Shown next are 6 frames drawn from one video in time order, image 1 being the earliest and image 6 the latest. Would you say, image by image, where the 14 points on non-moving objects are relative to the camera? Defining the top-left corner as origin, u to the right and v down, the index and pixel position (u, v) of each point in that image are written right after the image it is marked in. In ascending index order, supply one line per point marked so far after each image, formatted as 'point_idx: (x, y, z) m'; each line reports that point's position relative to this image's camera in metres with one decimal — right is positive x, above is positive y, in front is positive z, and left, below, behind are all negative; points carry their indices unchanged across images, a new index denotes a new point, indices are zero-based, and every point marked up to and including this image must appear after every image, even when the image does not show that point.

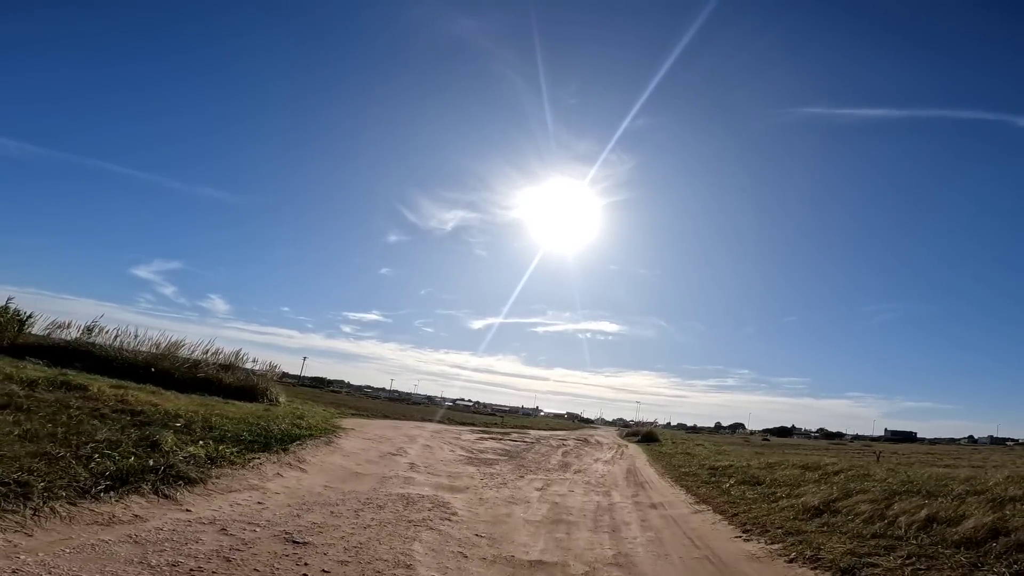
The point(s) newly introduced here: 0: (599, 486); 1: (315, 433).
0: (+2.9, -6.8, +18.8) m
1: (-7.0, -5.2, +19.8) m
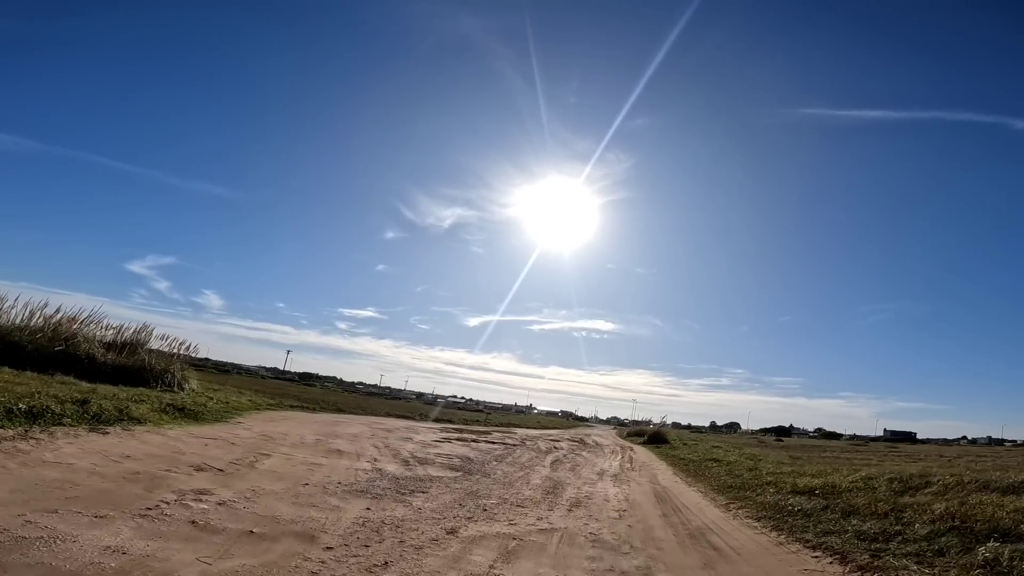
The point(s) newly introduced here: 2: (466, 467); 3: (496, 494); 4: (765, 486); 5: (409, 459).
0: (+1.7, -4.1, +8.6) m
1: (-8.2, -2.4, +9.5) m
2: (-1.5, -5.9, +18.2) m
3: (-0.4, -4.8, +13.0) m
4: (+7.6, -5.9, +16.3) m
5: (-3.5, -5.7, +18.7) m
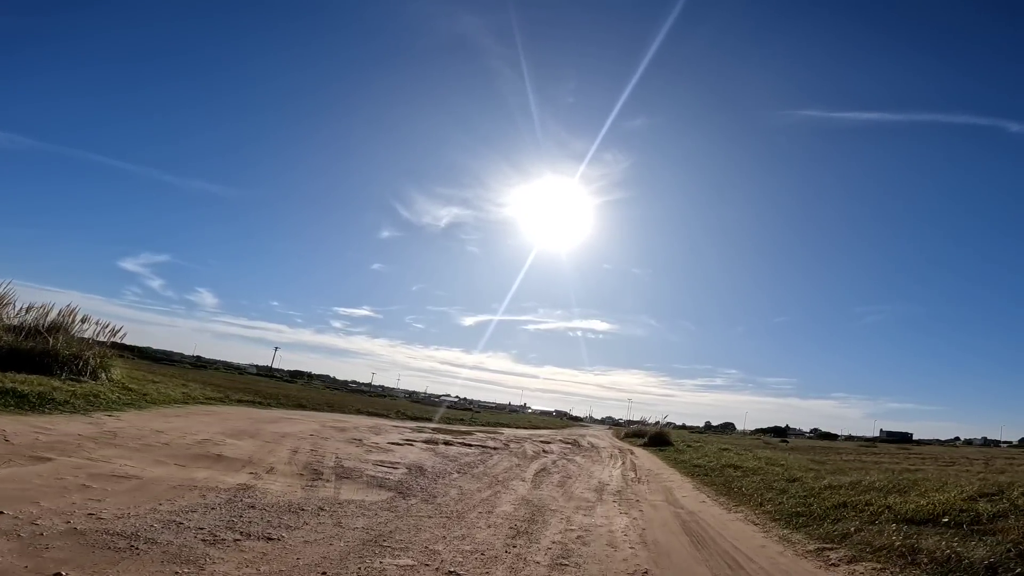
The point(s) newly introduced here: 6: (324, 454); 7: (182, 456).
0: (+0.9, -2.7, +3.1) m
1: (-9.0, -1.0, +4.0) m
2: (-2.4, -4.4, +12.7) m
3: (-1.2, -3.4, +7.5) m
4: (+6.7, -4.6, +11.0) m
5: (-4.3, -4.3, +13.2) m
6: (-5.3, -4.7, +15.6) m
7: (-6.7, -3.5, +11.3) m
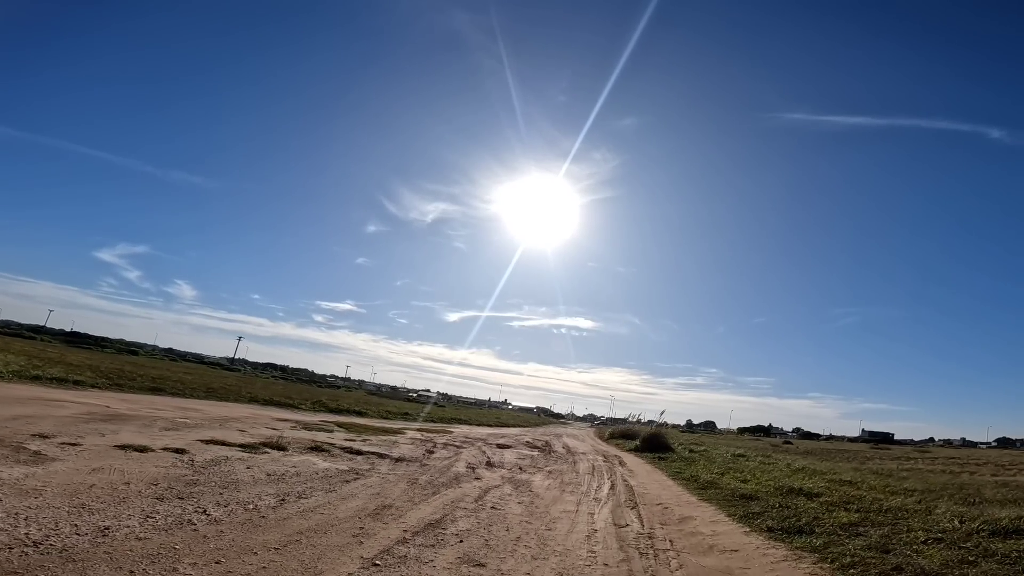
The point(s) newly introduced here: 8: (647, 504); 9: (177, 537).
0: (-0.9, +0.2, -8.4) m
1: (-10.8, +2.0, -7.8) m
2: (-4.5, -1.5, +1.1) m
3: (-3.1, -0.5, -4.0) m
4: (+4.7, -1.8, -0.4) m
5: (-6.4, -1.3, +1.6) m
6: (-7.5, -1.7, +3.9) m
7: (-8.8, -0.5, -0.4) m
8: (+3.7, -5.4, +13.7) m
9: (-3.2, -2.7, +5.8) m
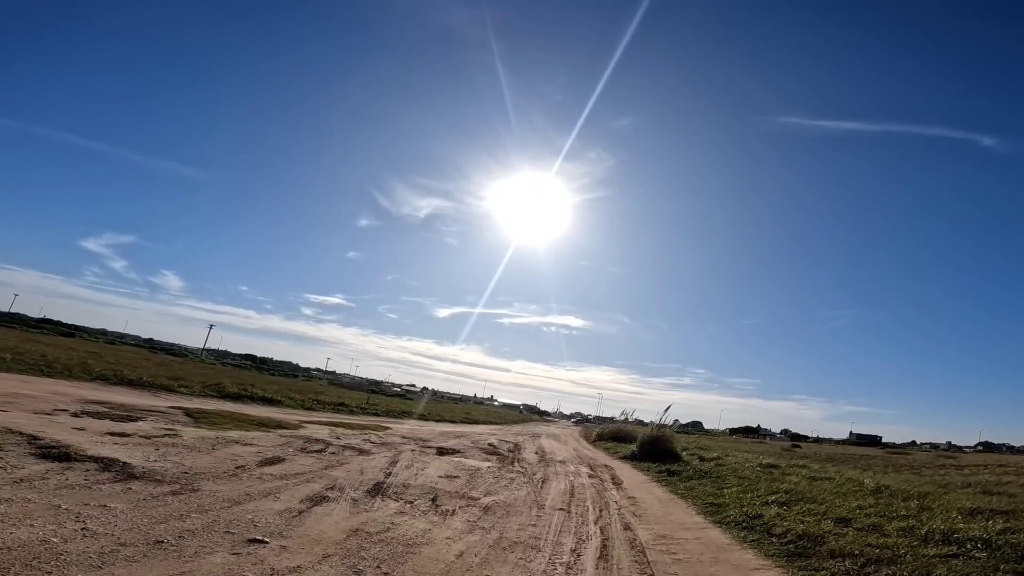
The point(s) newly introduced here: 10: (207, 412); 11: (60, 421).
0: (-2.1, +2.5, -17.6) m
1: (-12.0, +4.5, -17.2) m
2: (-5.9, +0.9, -8.2) m
3: (-4.4, +1.8, -13.3) m
4: (+3.3, +0.5, -9.5) m
5: (-7.9, +1.1, -7.7) m
6: (-9.0, +0.8, -5.4) m
7: (-10.1, +2.0, -9.8) m
8: (+2.0, -3.1, +4.6) m
9: (-4.7, -0.3, -3.4) m
10: (-10.5, -4.3, +18.7) m
11: (-9.4, -2.9, +11.5) m
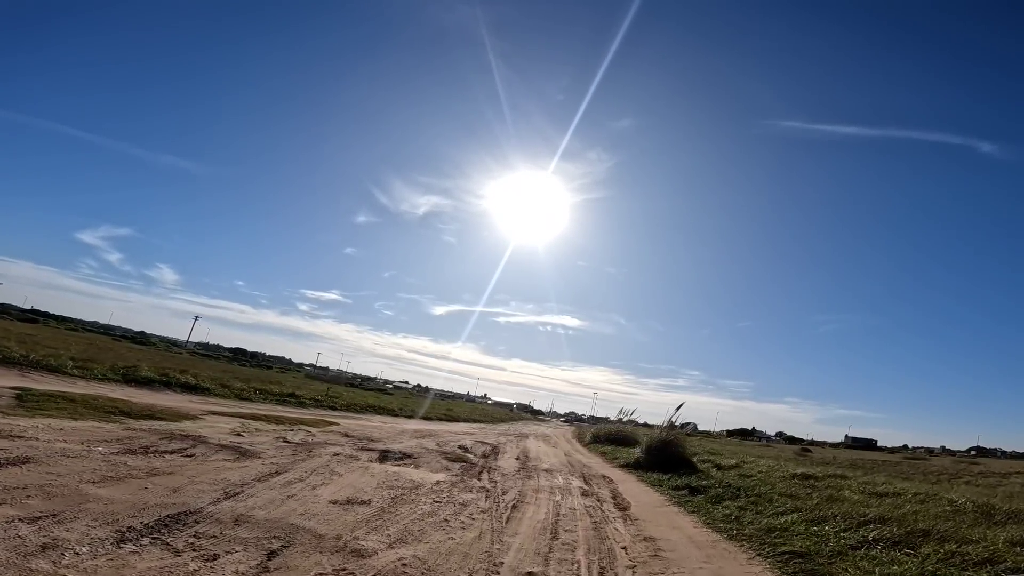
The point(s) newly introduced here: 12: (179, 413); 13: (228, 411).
0: (-2.7, +3.8, -22.9) m
1: (-12.6, +6.0, -22.6) m
2: (-6.5, +2.3, -13.5) m
3: (-5.0, +3.3, -18.7) m
4: (+2.7, +1.8, -14.8) m
5: (-8.5, +2.6, -13.1) m
6: (-9.6, +2.3, -10.8) m
7: (-10.7, +3.5, -15.2) m
8: (+1.2, -1.7, -0.7) m
9: (-5.4, +1.1, -8.8) m
10: (-11.3, -2.8, +13.3) m
11: (-10.2, -1.4, +6.1) m
12: (-9.2, -3.6, +15.6) m
13: (-9.8, -4.3, +19.3) m
